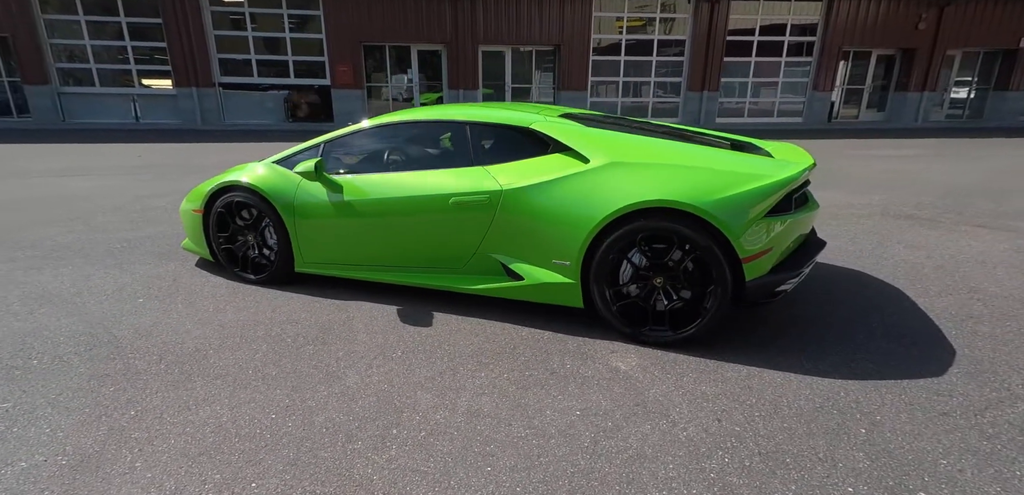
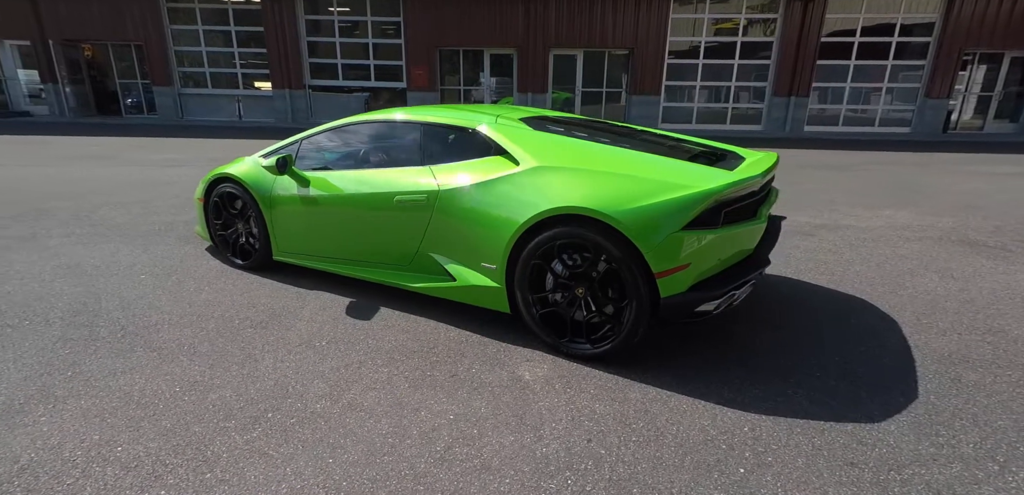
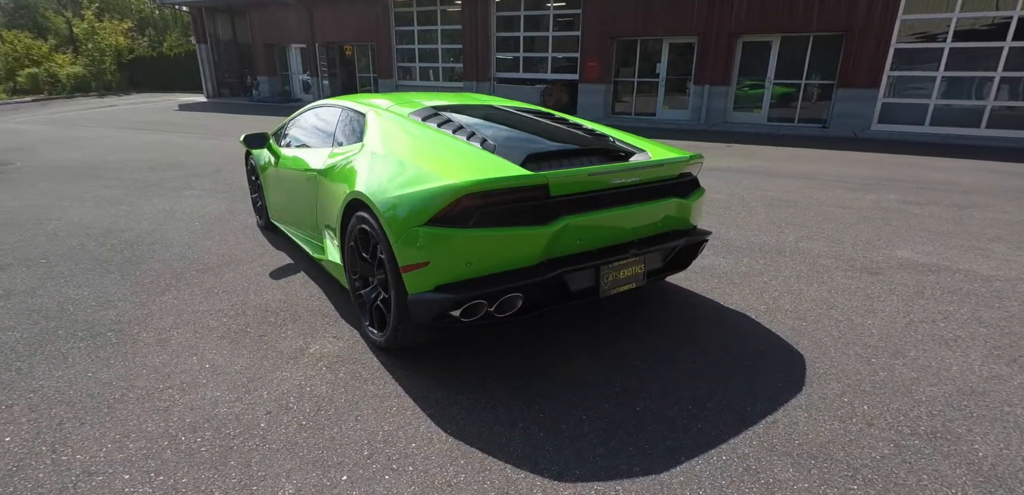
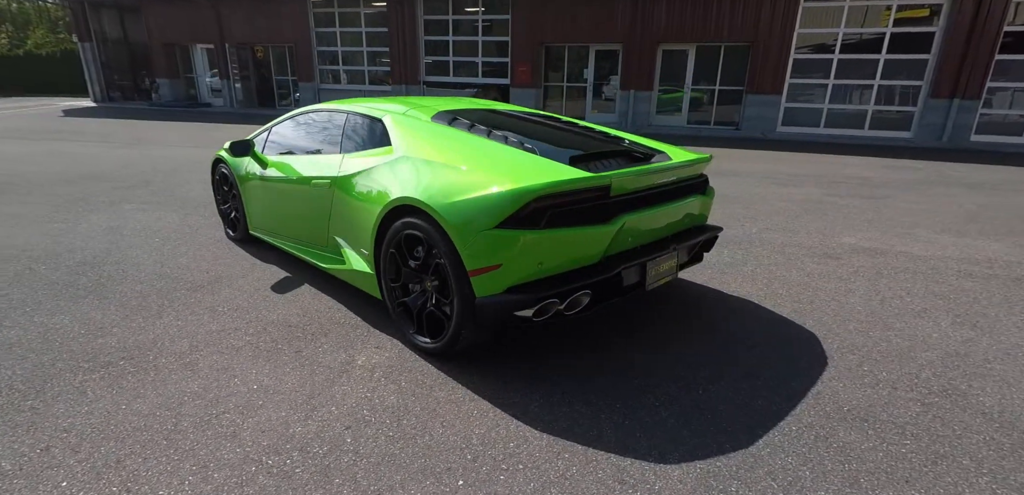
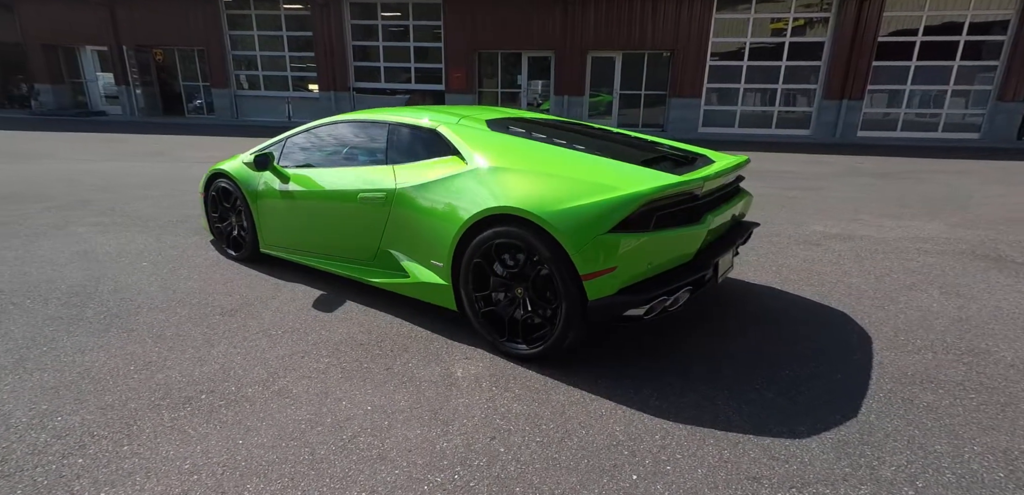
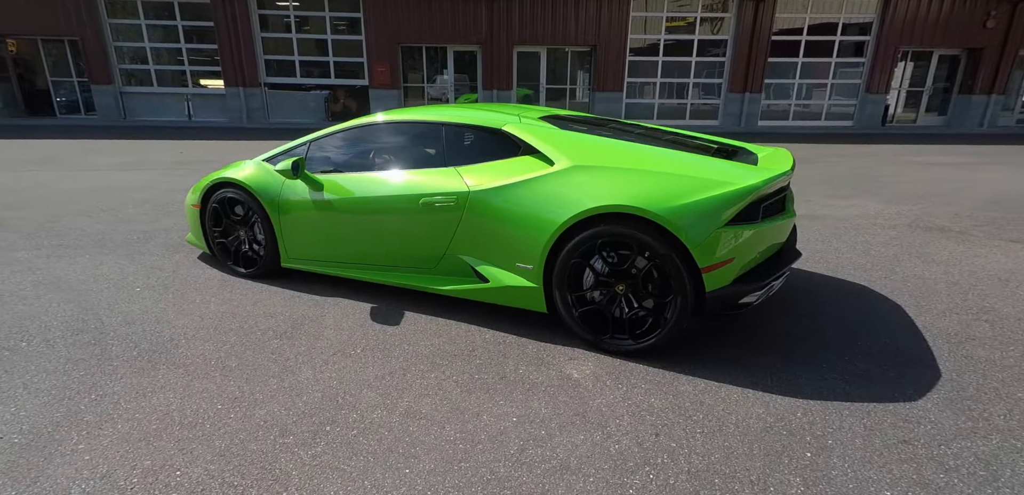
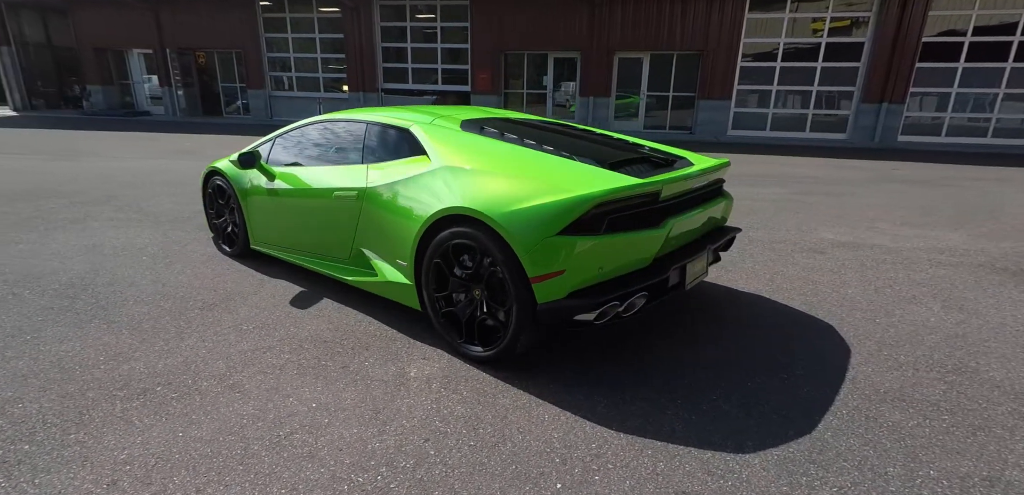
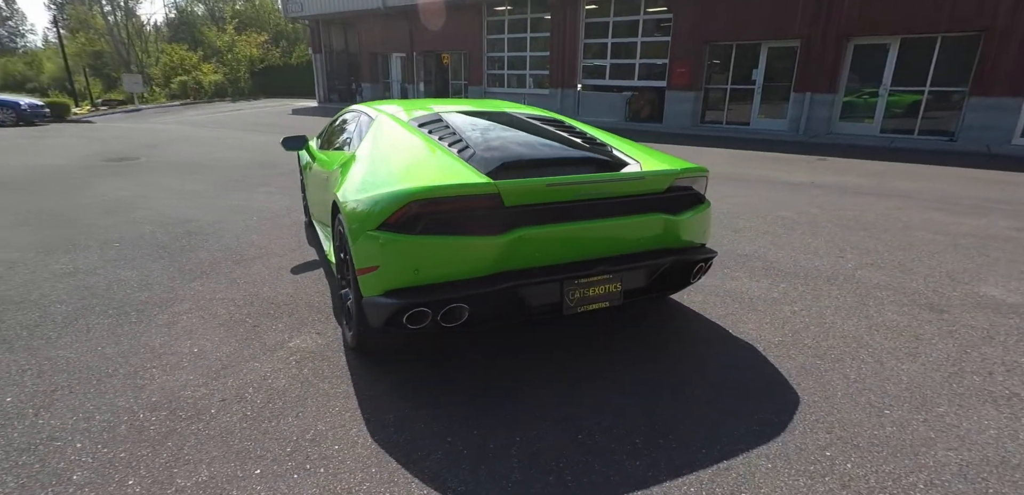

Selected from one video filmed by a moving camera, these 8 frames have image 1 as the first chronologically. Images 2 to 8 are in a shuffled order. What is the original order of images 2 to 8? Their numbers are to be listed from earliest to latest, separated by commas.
6, 2, 5, 7, 4, 3, 8
